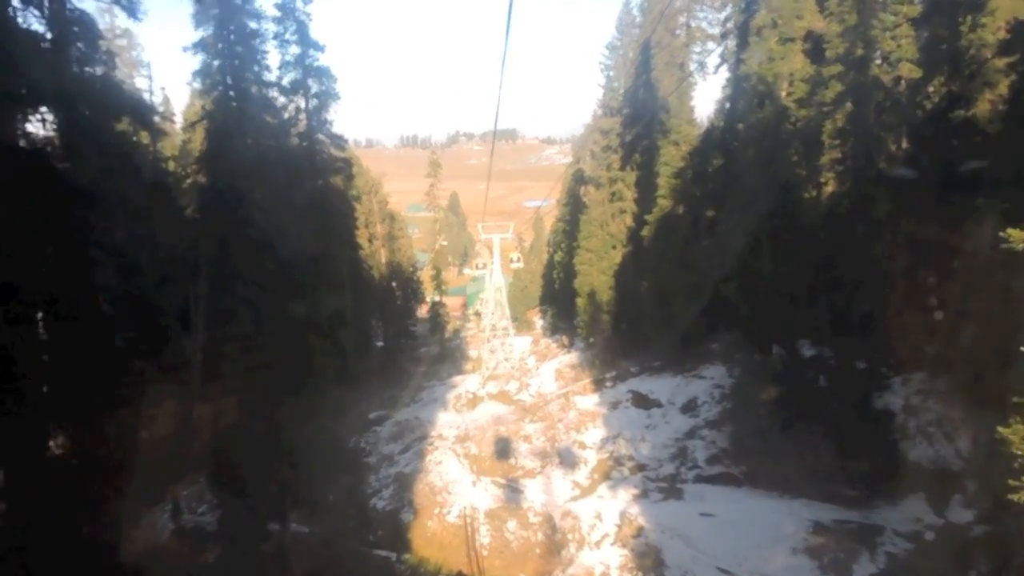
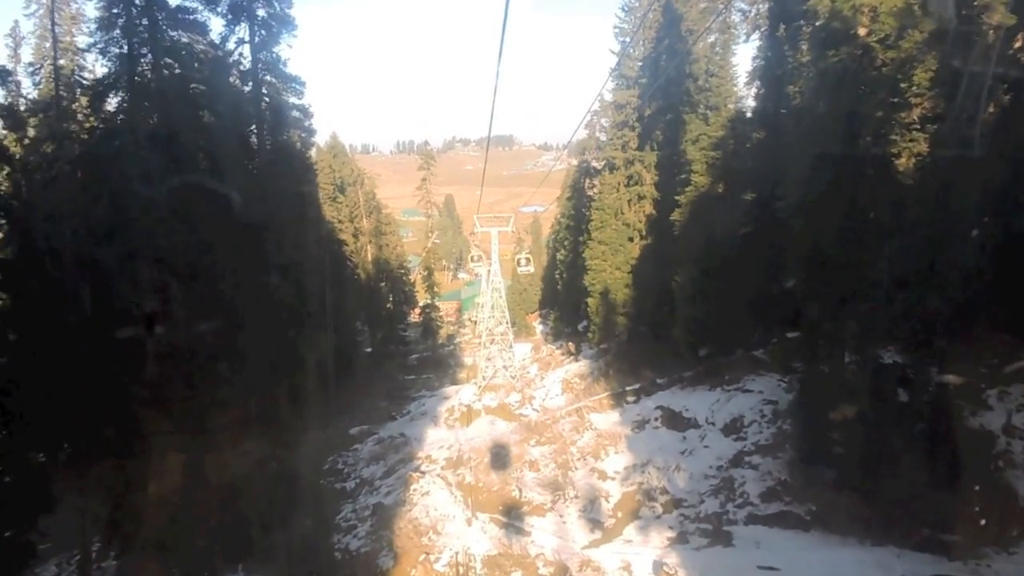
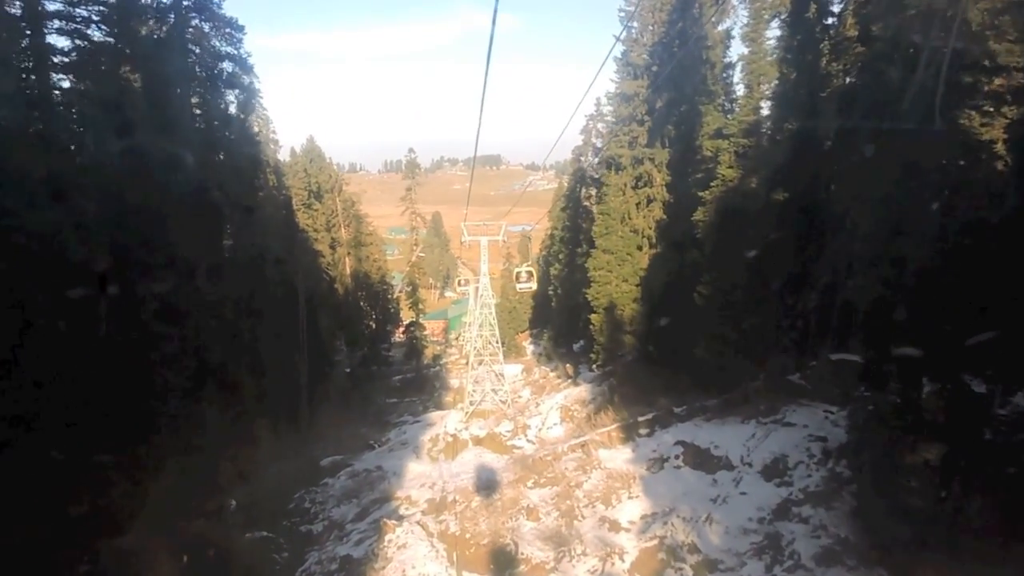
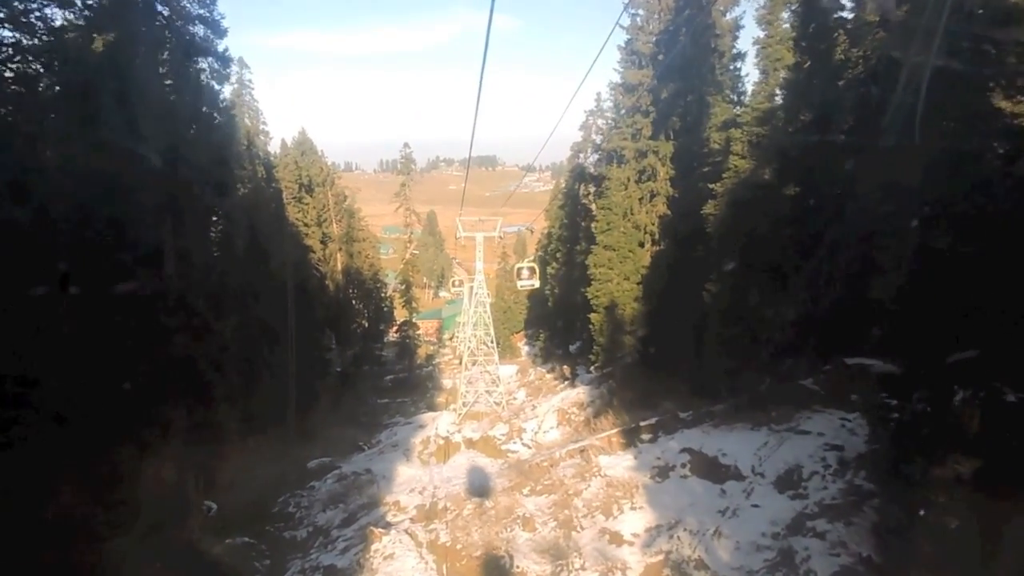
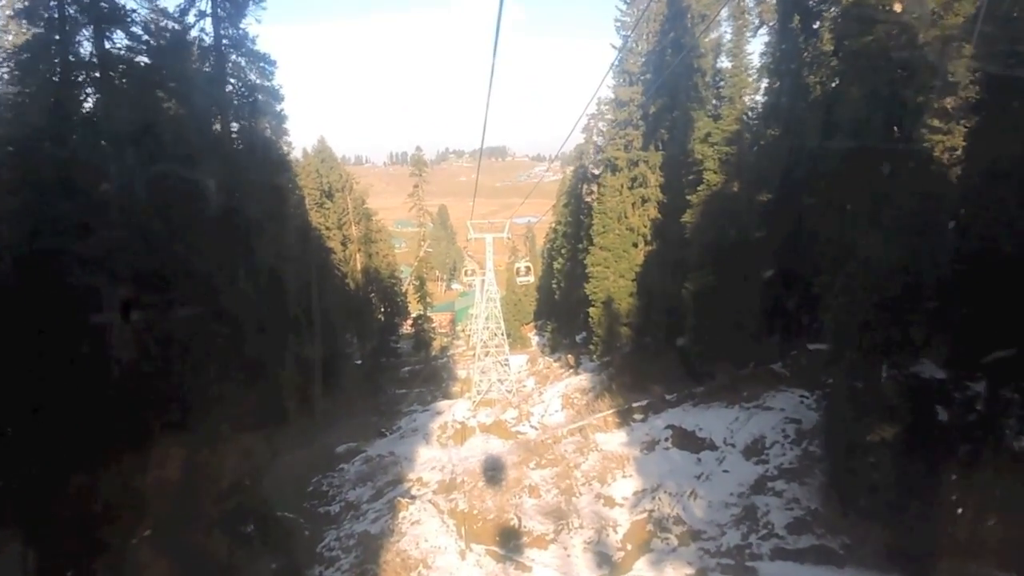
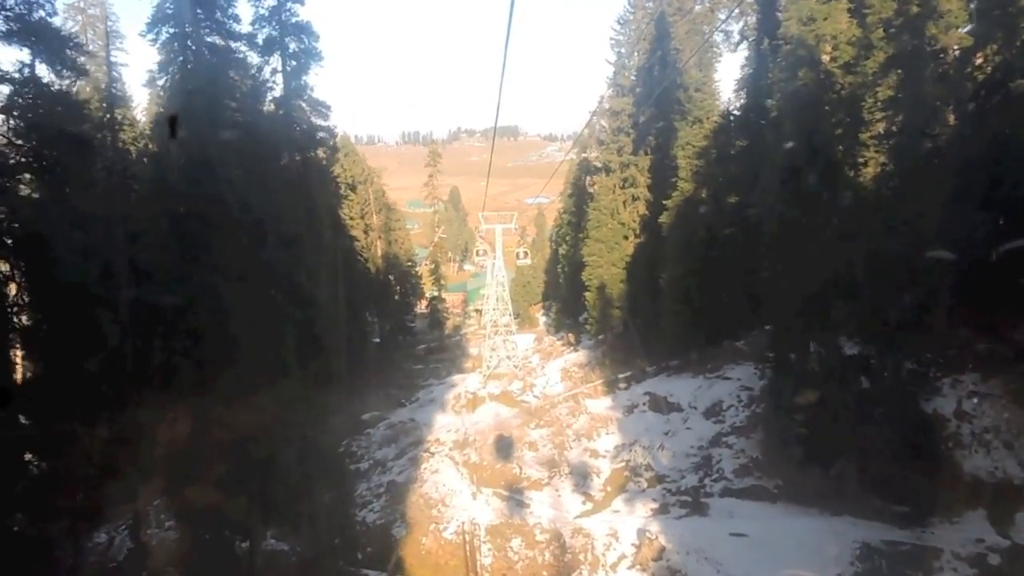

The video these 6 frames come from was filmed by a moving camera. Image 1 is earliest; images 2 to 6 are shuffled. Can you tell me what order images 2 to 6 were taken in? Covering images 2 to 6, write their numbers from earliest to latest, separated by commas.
6, 2, 5, 3, 4
